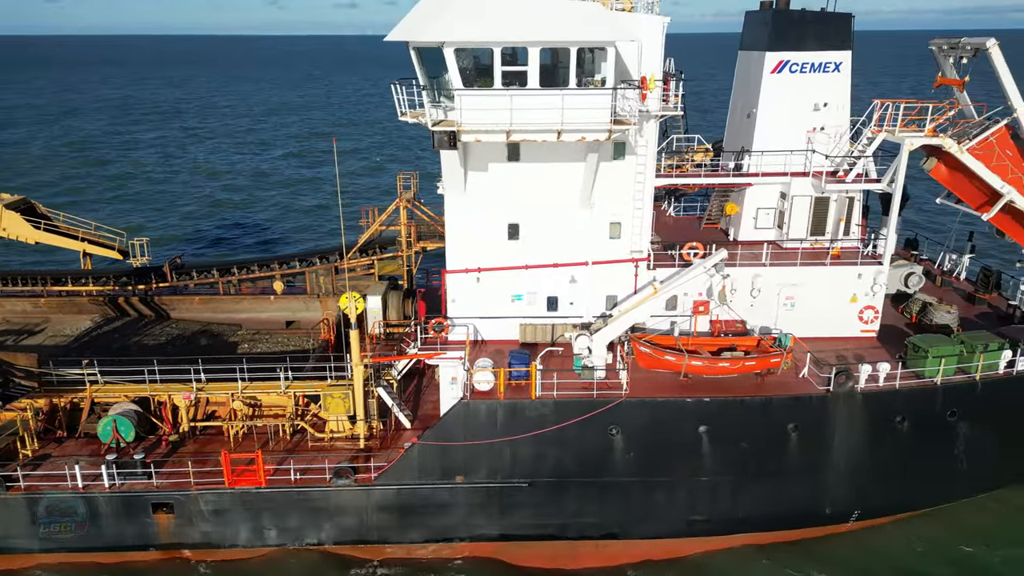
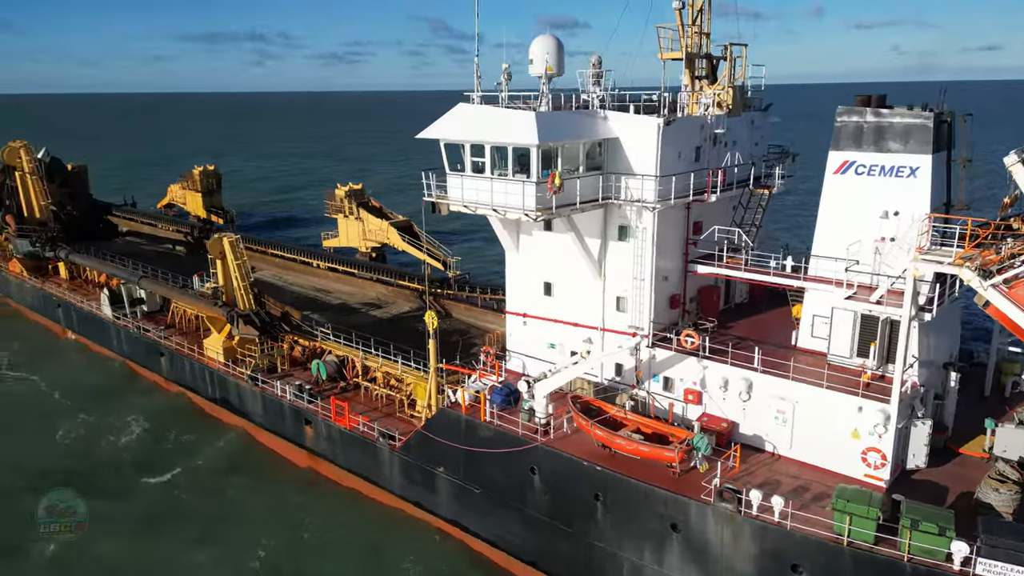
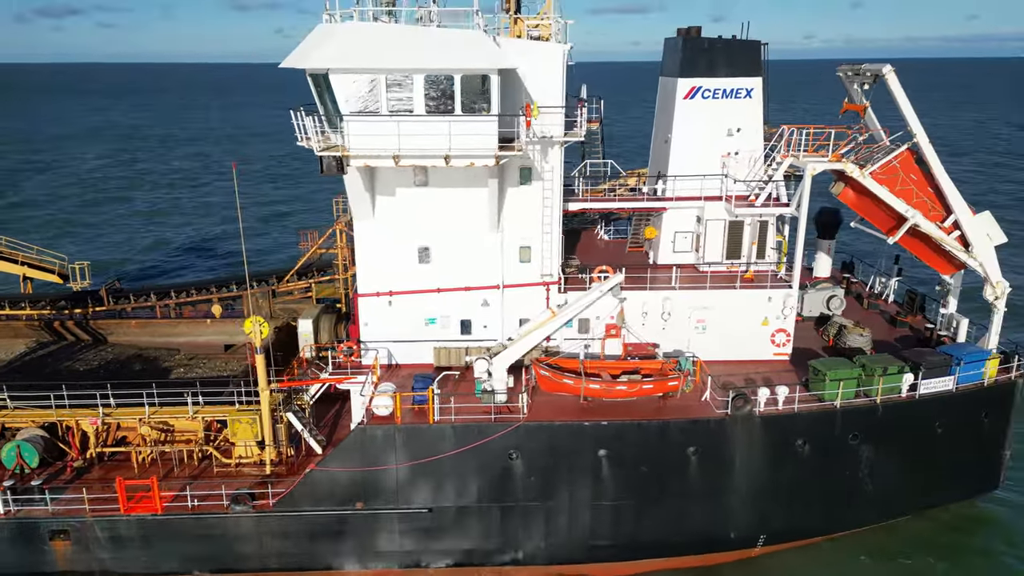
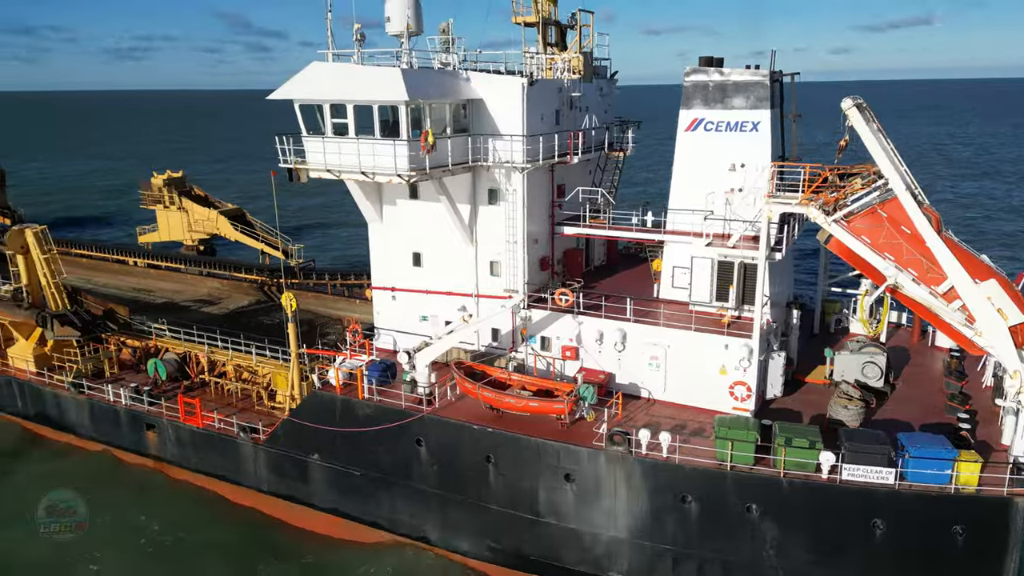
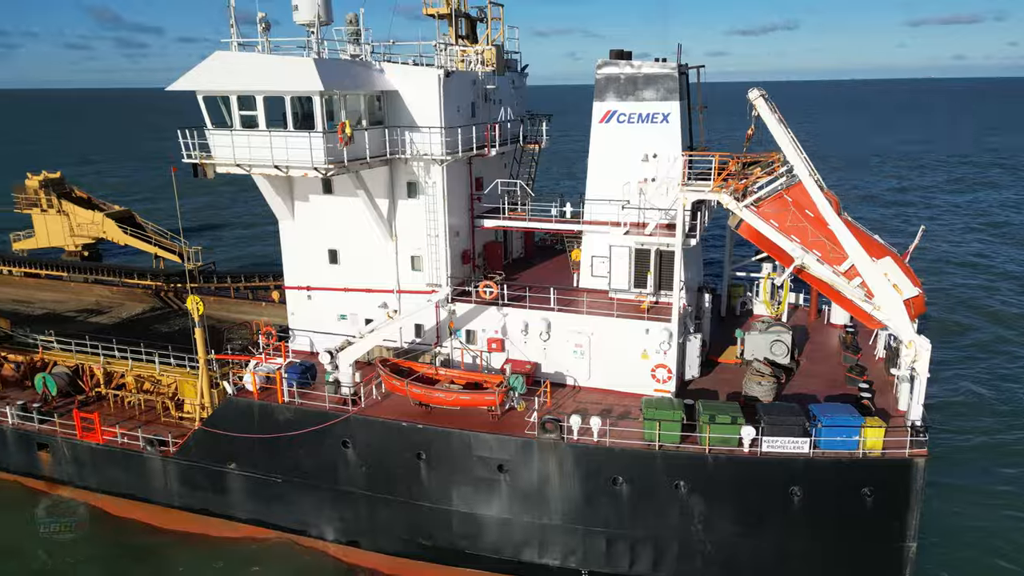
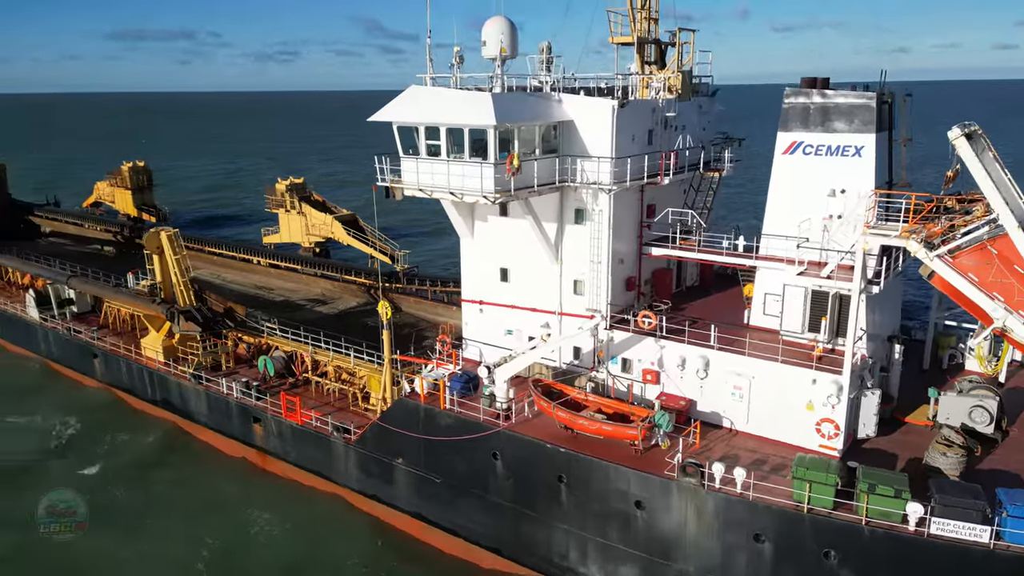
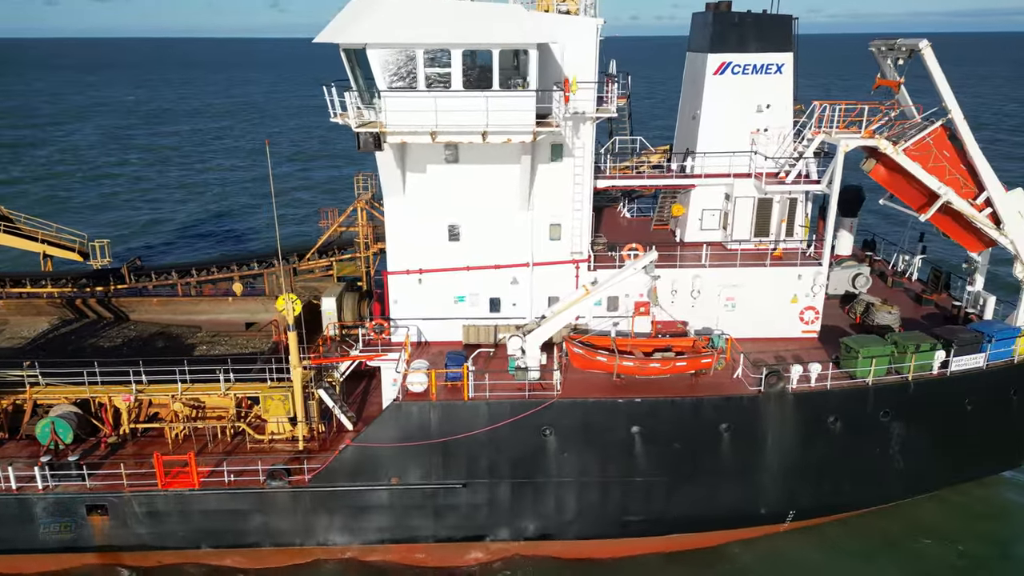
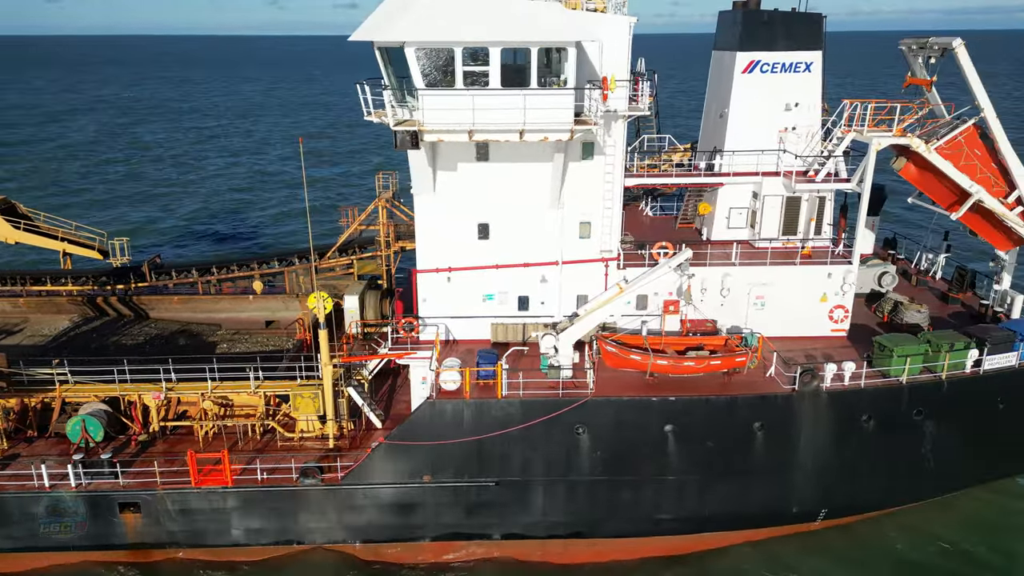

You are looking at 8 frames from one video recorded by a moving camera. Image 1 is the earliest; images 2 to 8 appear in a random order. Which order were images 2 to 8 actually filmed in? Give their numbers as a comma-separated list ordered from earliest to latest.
8, 7, 3, 5, 4, 6, 2
